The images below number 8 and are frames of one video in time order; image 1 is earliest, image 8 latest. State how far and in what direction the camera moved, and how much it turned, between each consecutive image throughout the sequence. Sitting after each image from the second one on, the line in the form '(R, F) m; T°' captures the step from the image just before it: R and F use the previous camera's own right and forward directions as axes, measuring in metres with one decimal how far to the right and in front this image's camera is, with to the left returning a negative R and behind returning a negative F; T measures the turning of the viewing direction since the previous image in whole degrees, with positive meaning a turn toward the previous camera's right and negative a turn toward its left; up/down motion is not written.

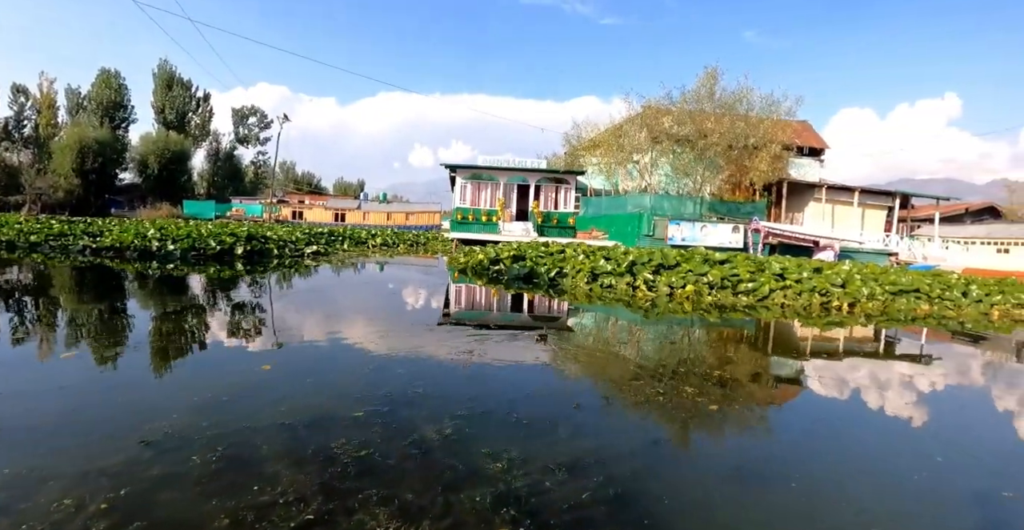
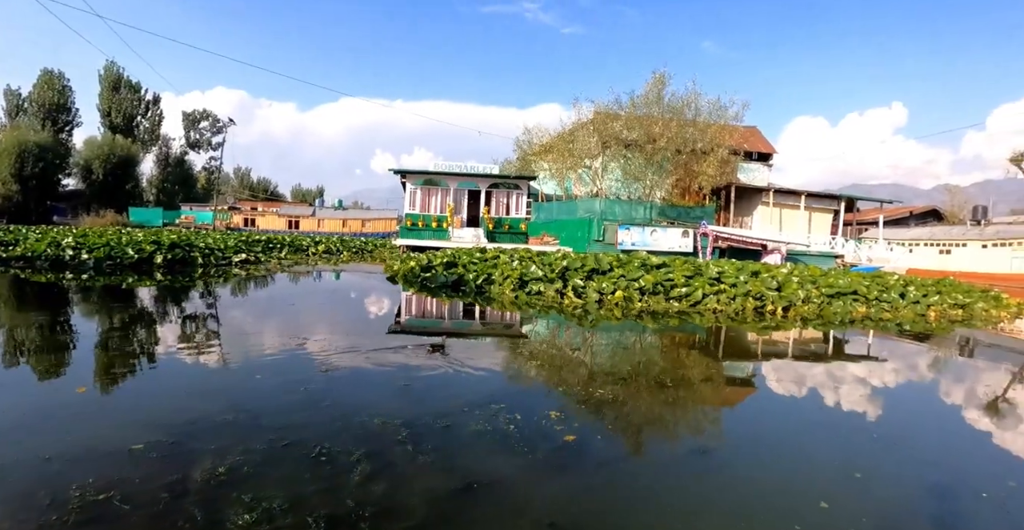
(+0.2, +0.2) m; +3°
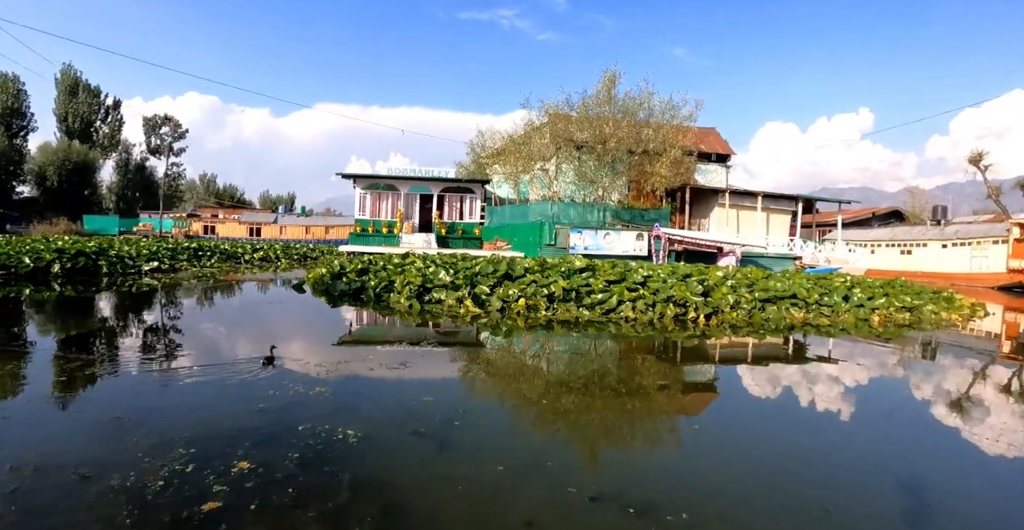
(+0.3, +0.3) m; +2°
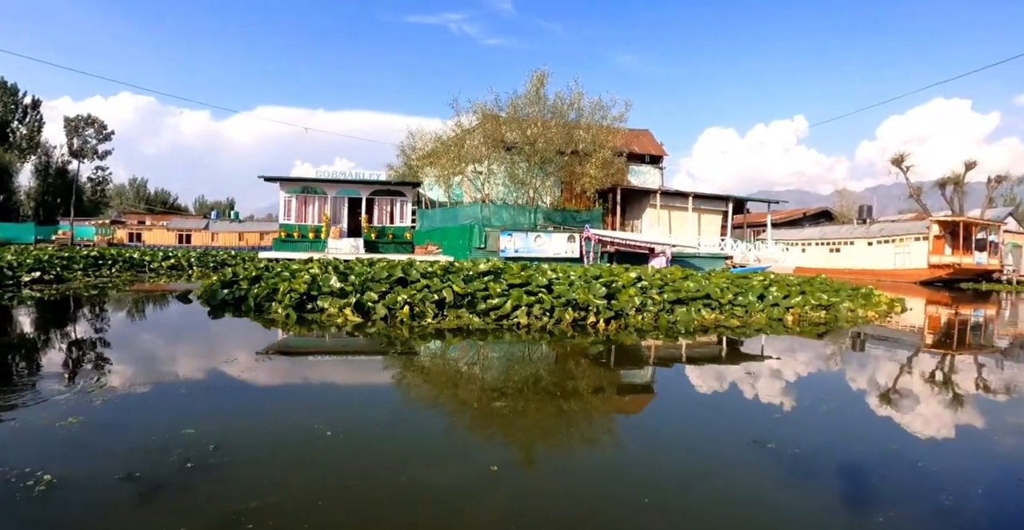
(+0.2, +0.2) m; +5°
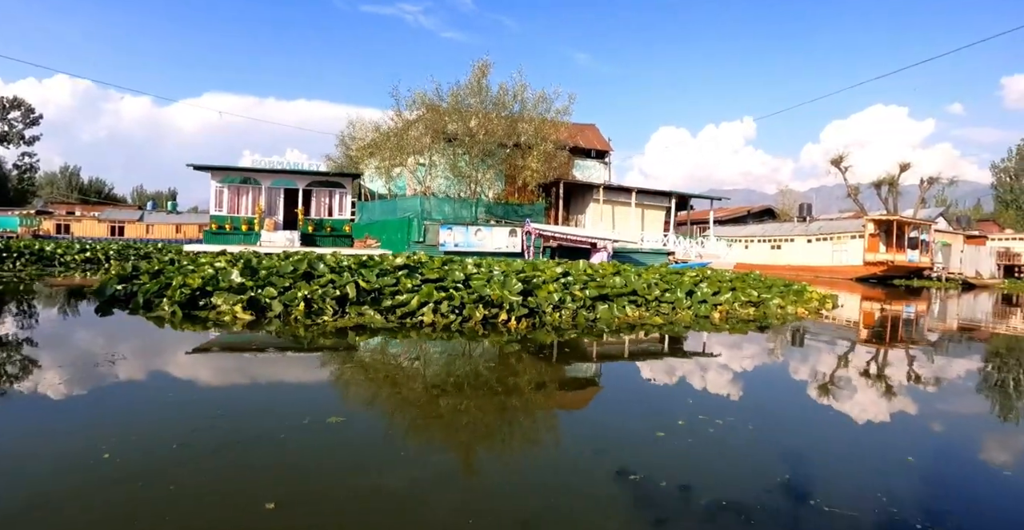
(+0.2, +0.1) m; +4°
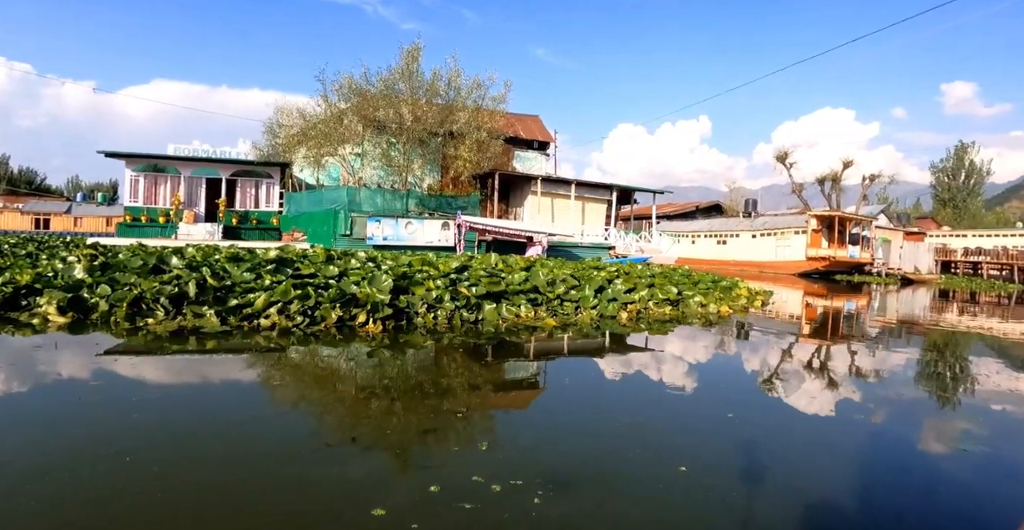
(+0.3, +0.2) m; +4°
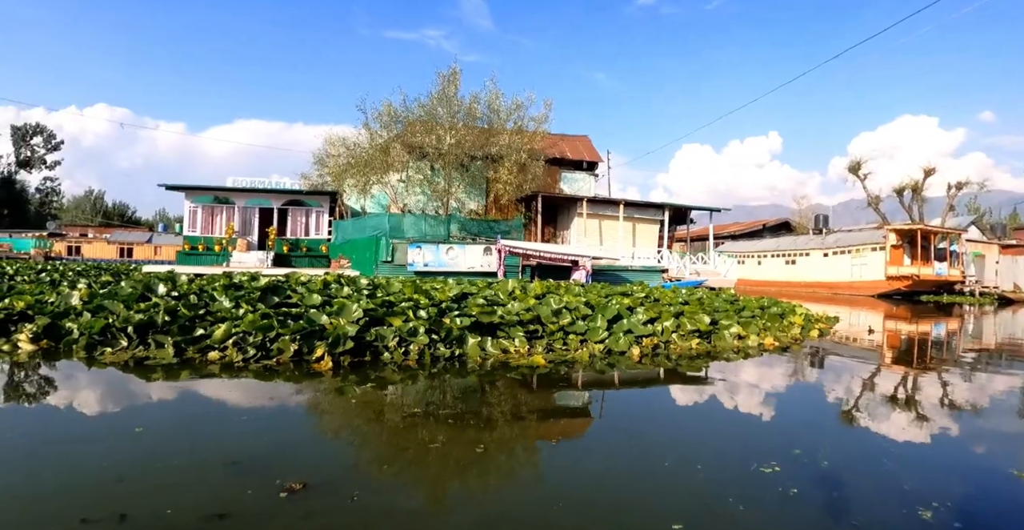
(+0.2, +0.2) m; -6°
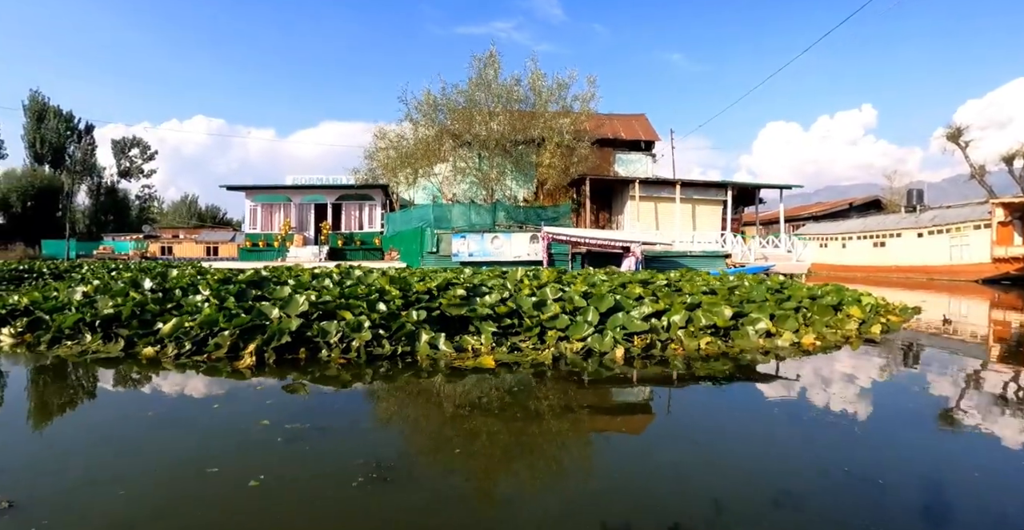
(+0.3, +0.2) m; -7°
